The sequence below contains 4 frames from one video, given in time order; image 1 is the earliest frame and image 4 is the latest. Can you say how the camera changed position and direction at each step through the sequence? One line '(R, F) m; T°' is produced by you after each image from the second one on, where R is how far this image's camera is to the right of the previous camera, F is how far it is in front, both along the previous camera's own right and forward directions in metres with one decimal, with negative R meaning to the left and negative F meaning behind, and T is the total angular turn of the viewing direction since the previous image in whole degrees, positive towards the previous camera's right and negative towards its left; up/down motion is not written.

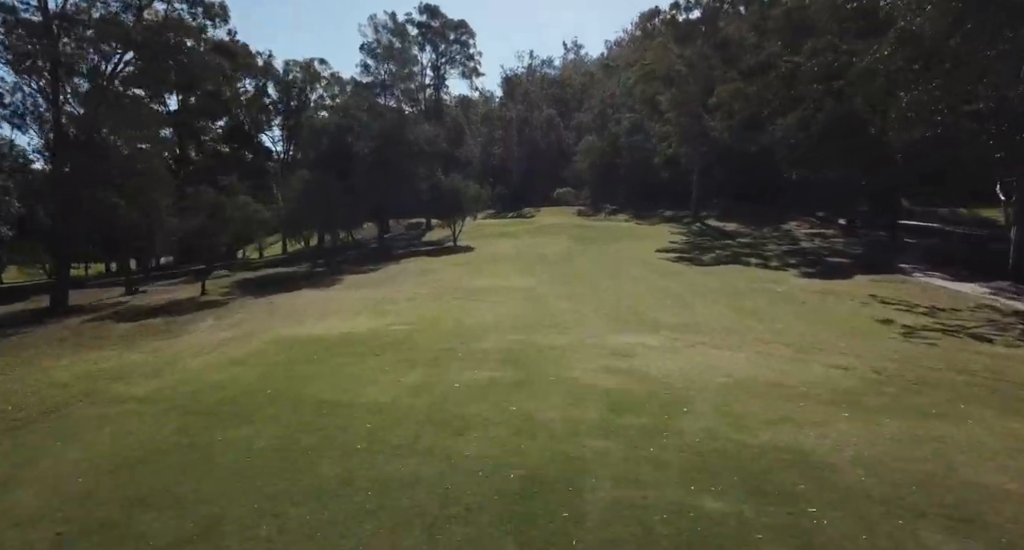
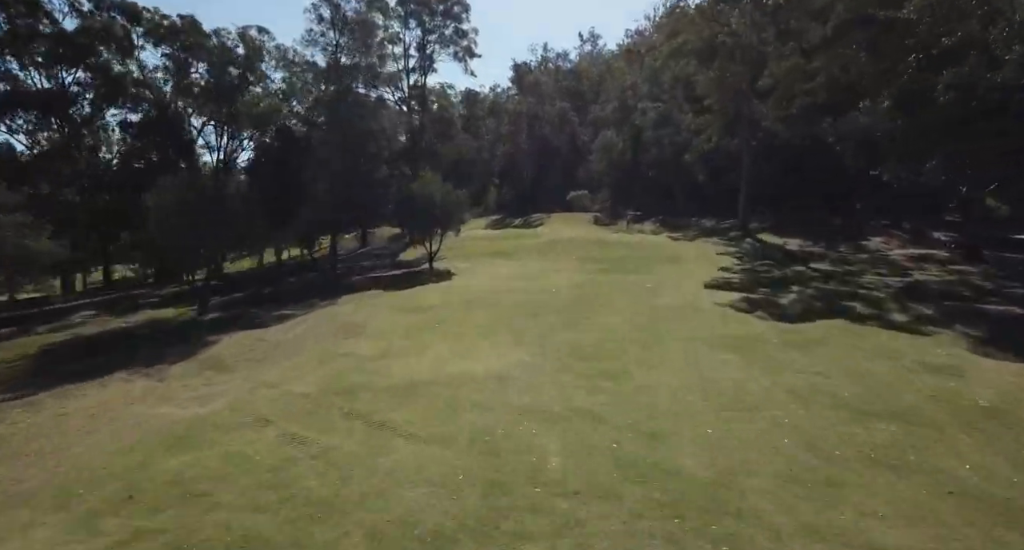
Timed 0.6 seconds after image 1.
(+1.1, +8.5) m; -2°
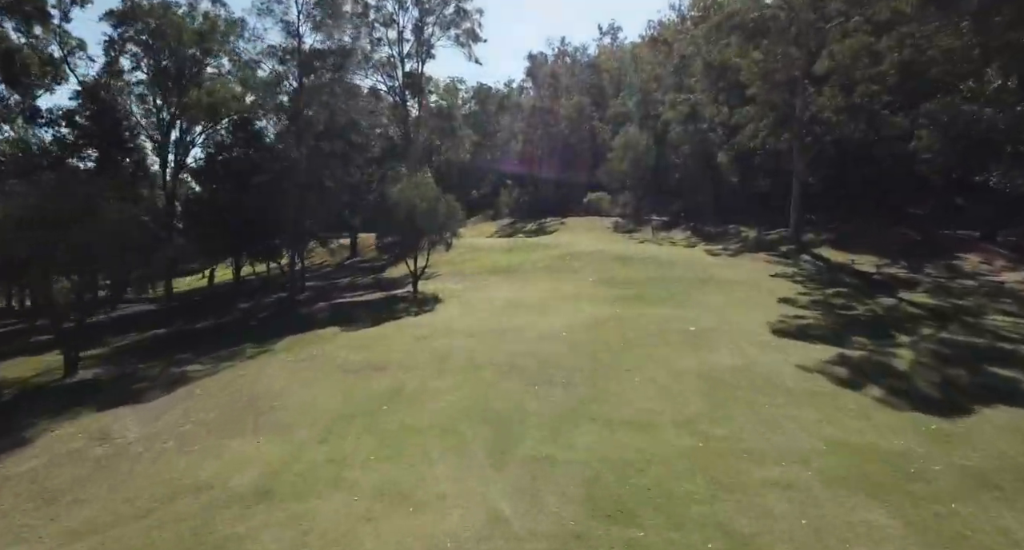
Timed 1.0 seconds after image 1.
(+0.5, +5.2) m; -2°
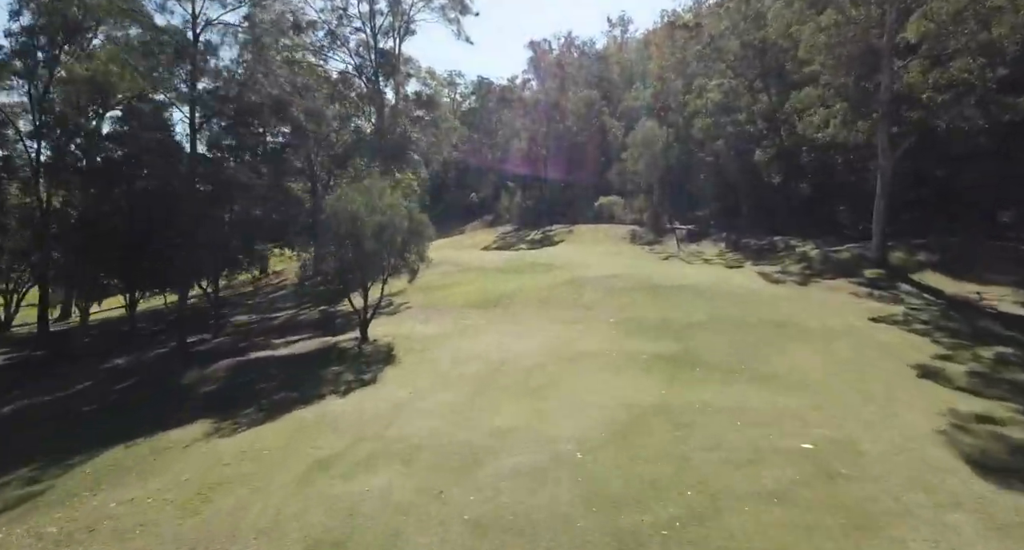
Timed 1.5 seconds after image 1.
(+0.4, +6.6) m; -1°
